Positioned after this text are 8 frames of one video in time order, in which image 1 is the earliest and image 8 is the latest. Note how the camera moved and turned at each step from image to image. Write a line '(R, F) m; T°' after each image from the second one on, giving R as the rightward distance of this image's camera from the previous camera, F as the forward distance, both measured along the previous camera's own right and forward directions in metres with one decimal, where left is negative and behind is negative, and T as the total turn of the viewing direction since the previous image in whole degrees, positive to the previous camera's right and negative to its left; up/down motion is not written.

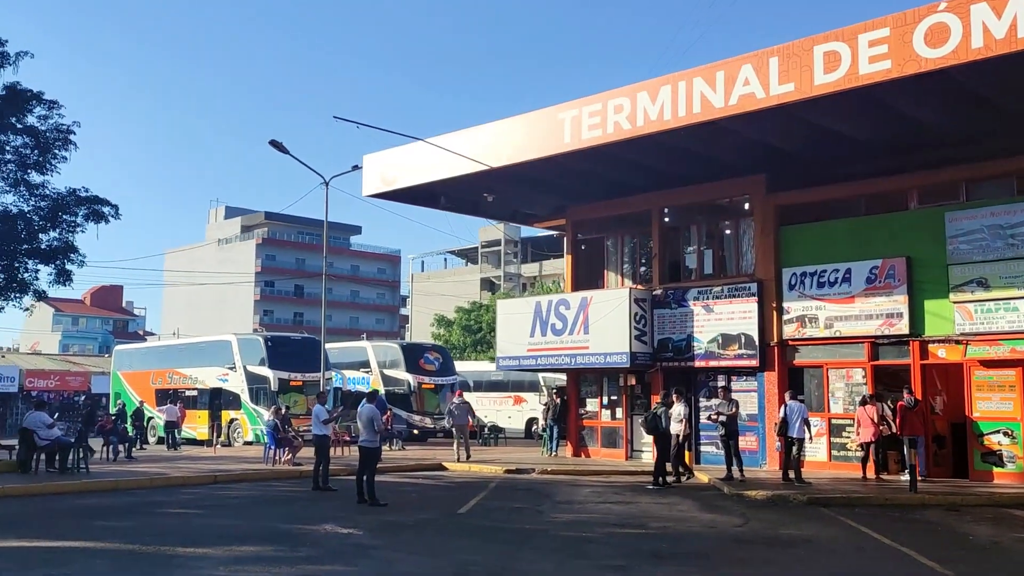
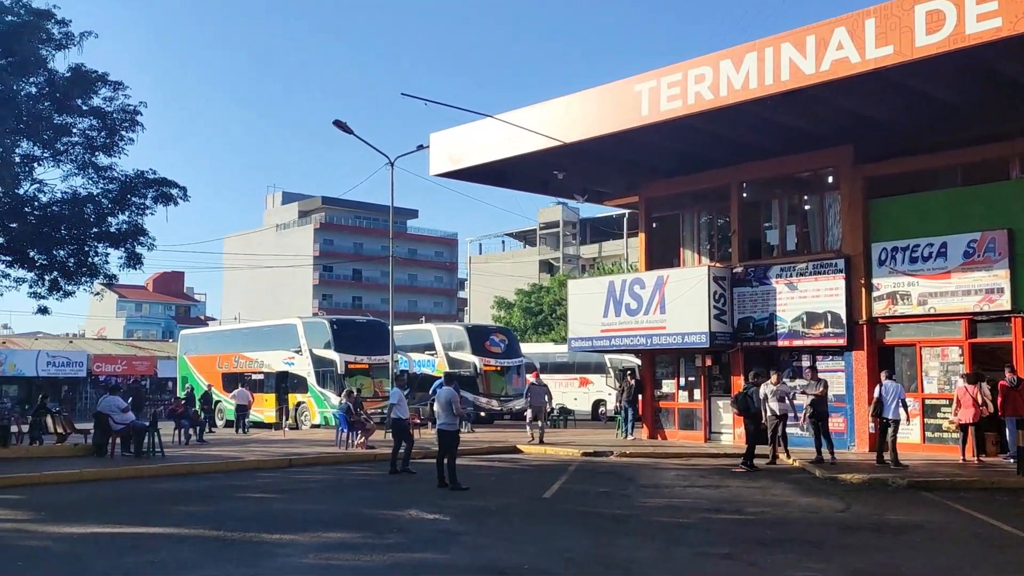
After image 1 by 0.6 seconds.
(-0.4, +0.5) m; -3°
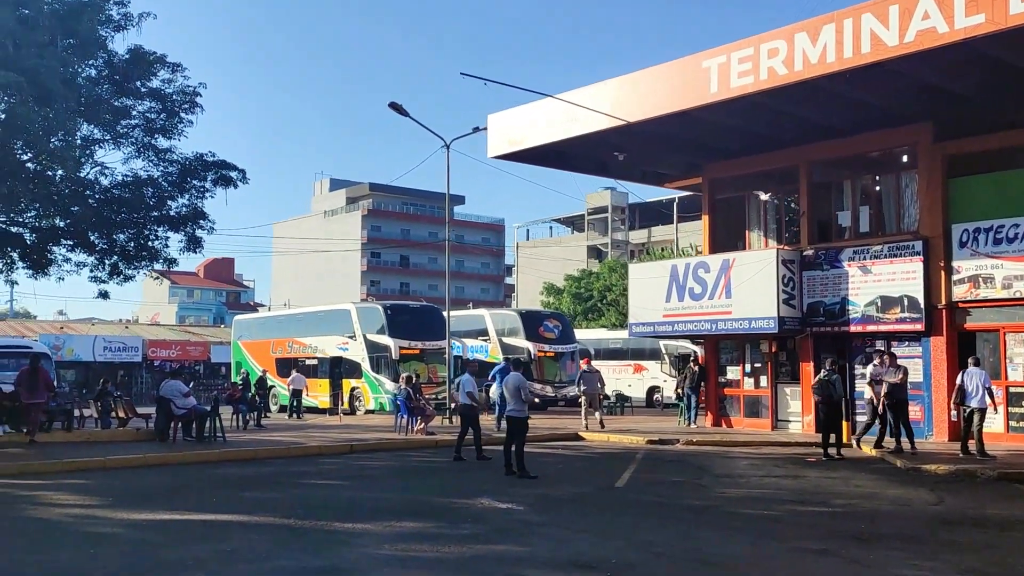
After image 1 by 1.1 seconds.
(-0.3, +0.4) m; -2°
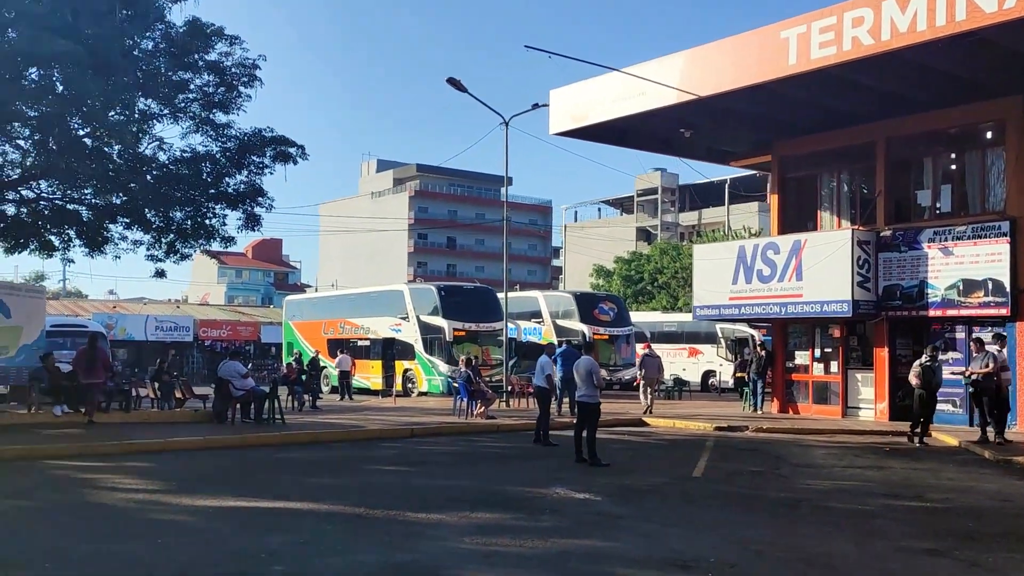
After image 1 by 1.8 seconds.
(-0.3, +0.5) m; -2°
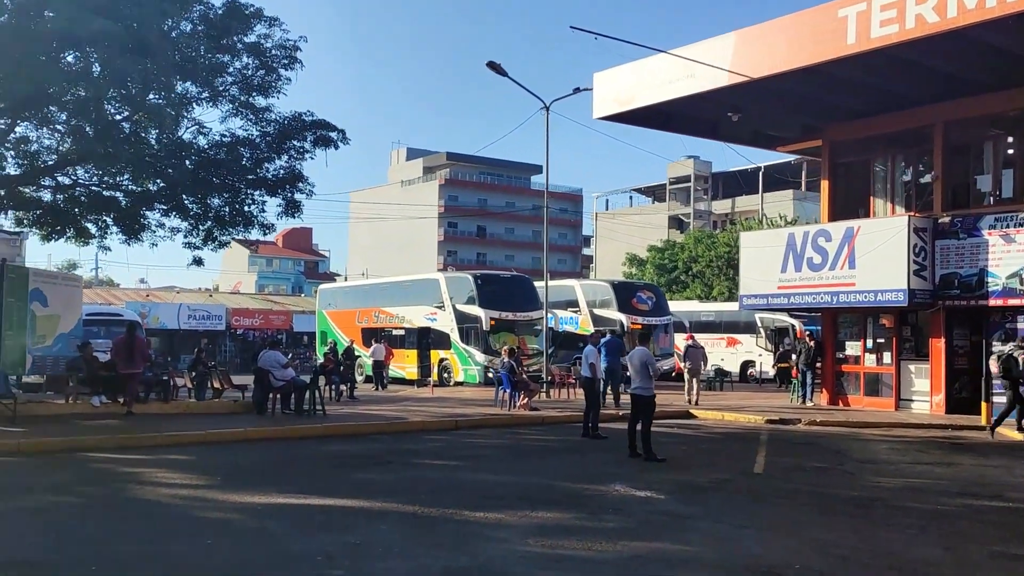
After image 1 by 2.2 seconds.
(-0.3, +0.5) m; -1°
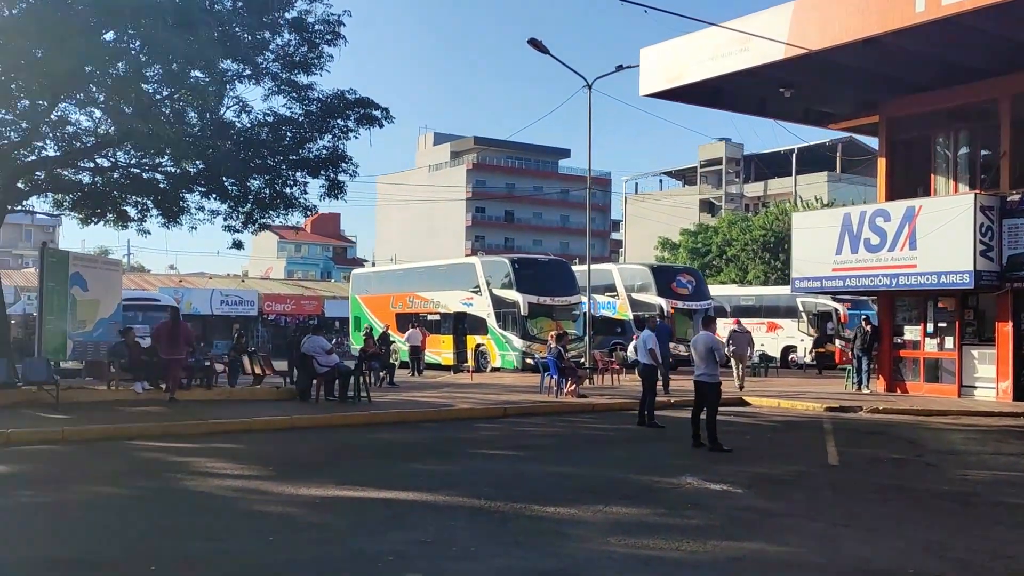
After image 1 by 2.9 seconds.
(-0.4, +0.5) m; -1°
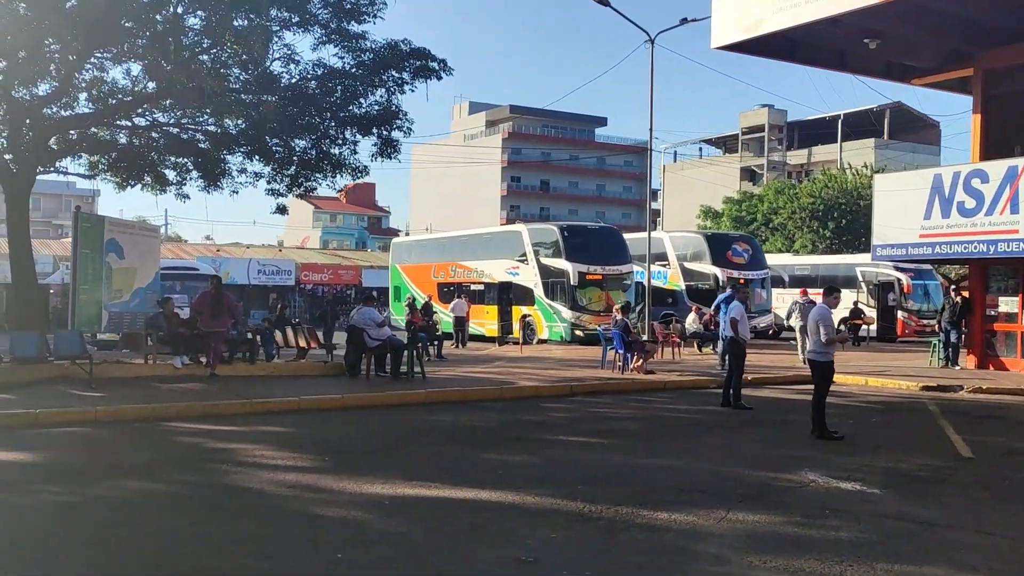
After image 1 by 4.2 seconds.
(-0.5, +1.3) m; -2°
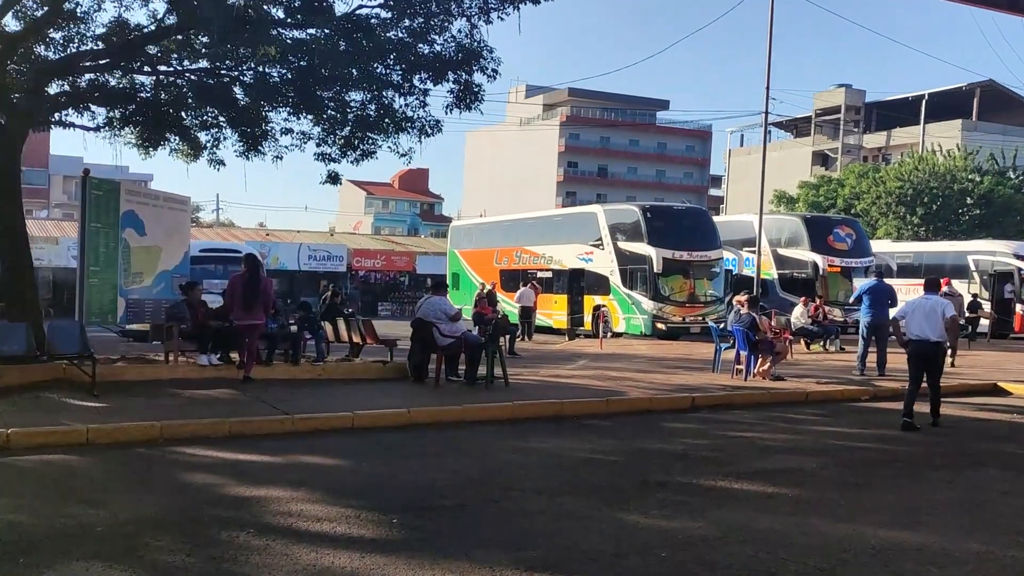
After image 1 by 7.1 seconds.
(-0.6, +3.0) m; -3°
